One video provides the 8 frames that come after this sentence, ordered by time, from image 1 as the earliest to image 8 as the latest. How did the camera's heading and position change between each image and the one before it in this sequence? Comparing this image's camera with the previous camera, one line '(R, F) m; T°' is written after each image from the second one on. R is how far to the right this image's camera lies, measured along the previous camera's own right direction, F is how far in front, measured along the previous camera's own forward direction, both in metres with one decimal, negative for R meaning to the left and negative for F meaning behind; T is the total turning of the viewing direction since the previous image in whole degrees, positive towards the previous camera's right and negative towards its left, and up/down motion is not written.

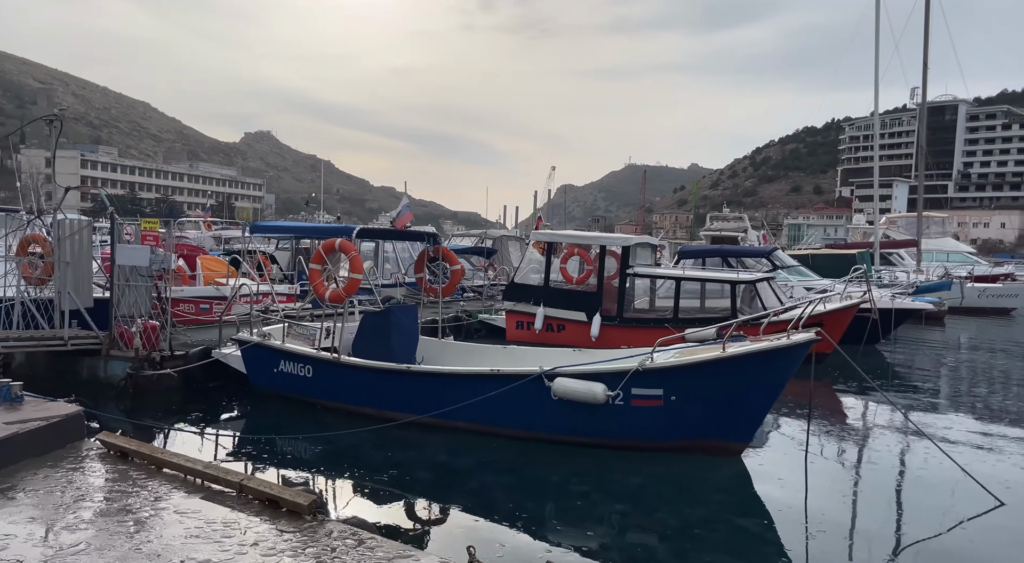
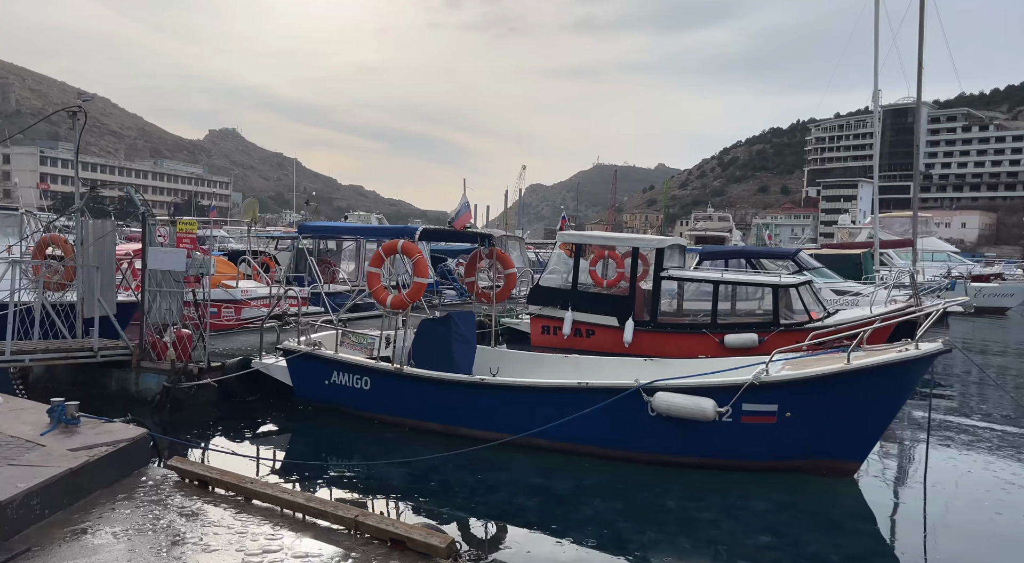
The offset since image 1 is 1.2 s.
(-1.0, +0.5) m; +2°
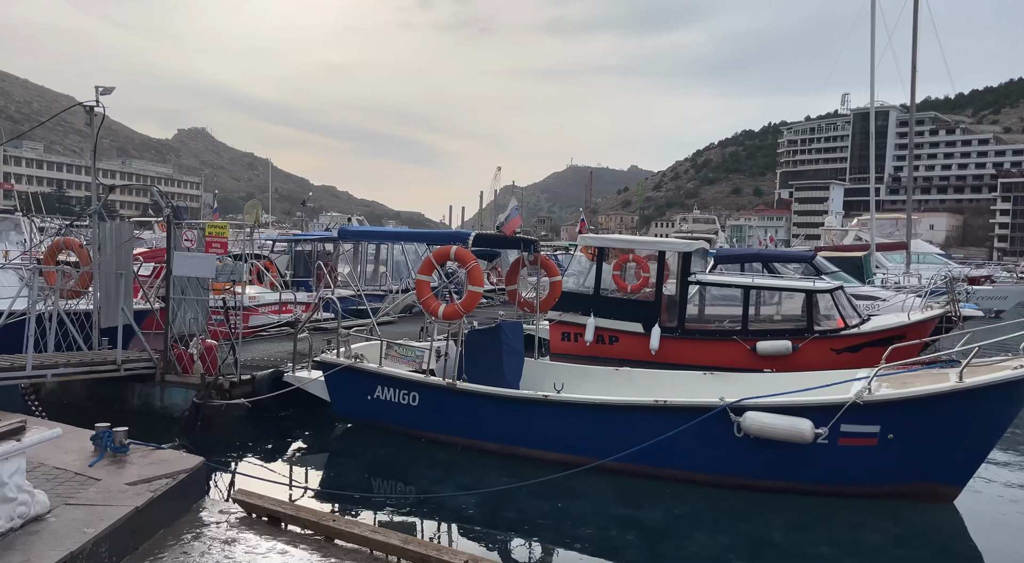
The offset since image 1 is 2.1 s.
(-0.8, +0.4) m; +1°
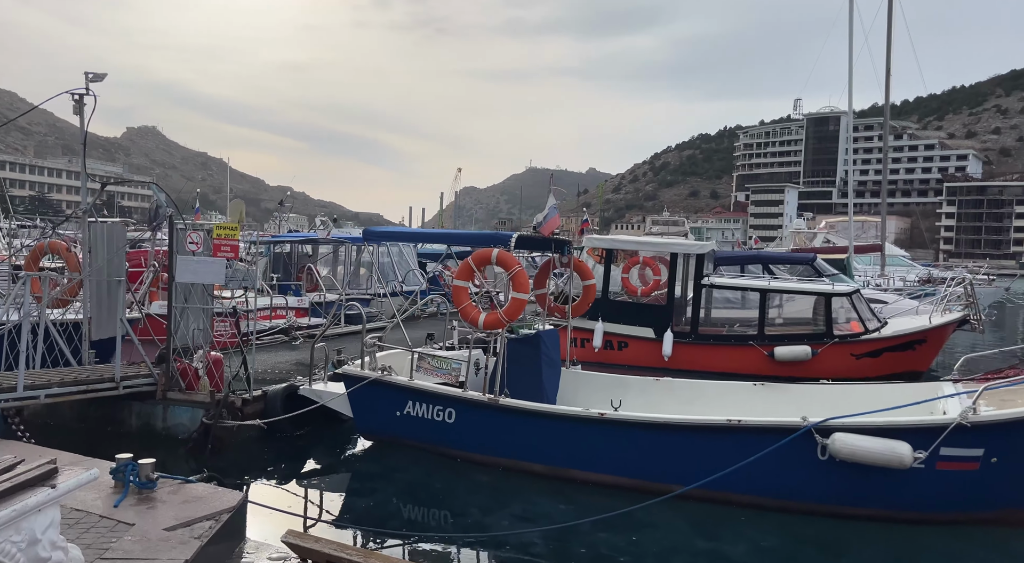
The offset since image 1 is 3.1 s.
(-0.7, +0.6) m; +3°
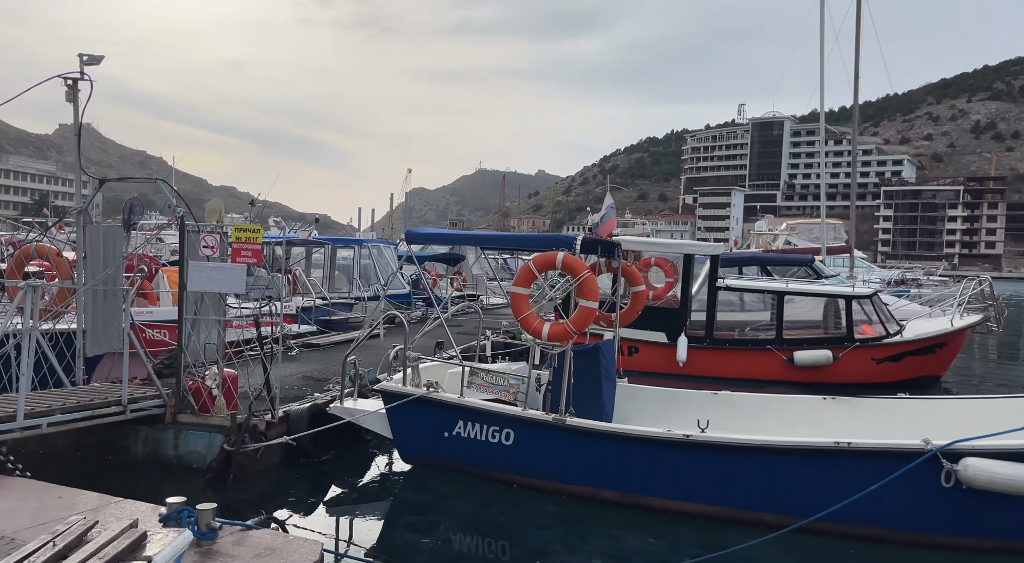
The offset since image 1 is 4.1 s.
(-0.9, +0.6) m; +3°
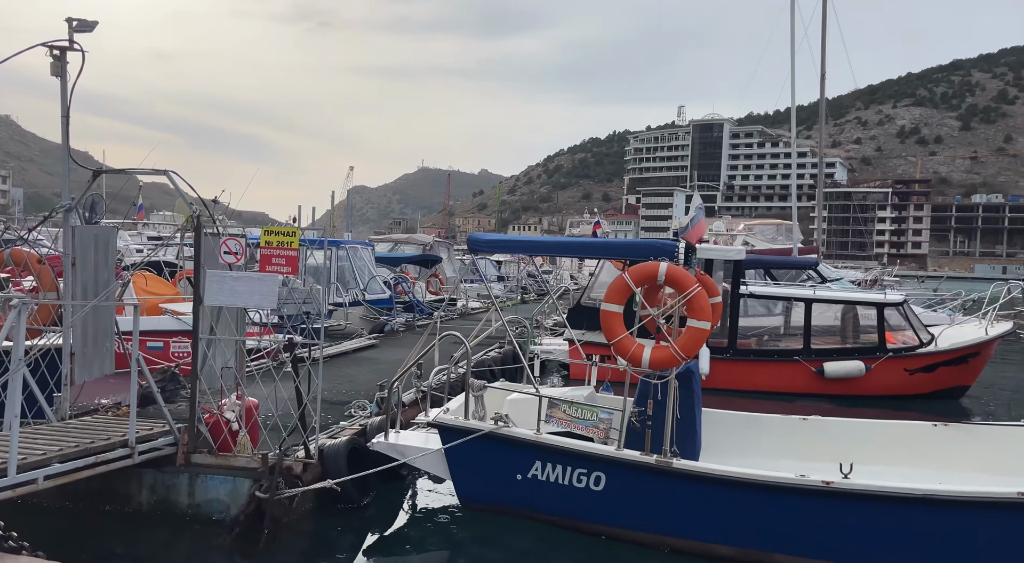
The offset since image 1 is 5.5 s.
(-1.0, +0.9) m; +4°
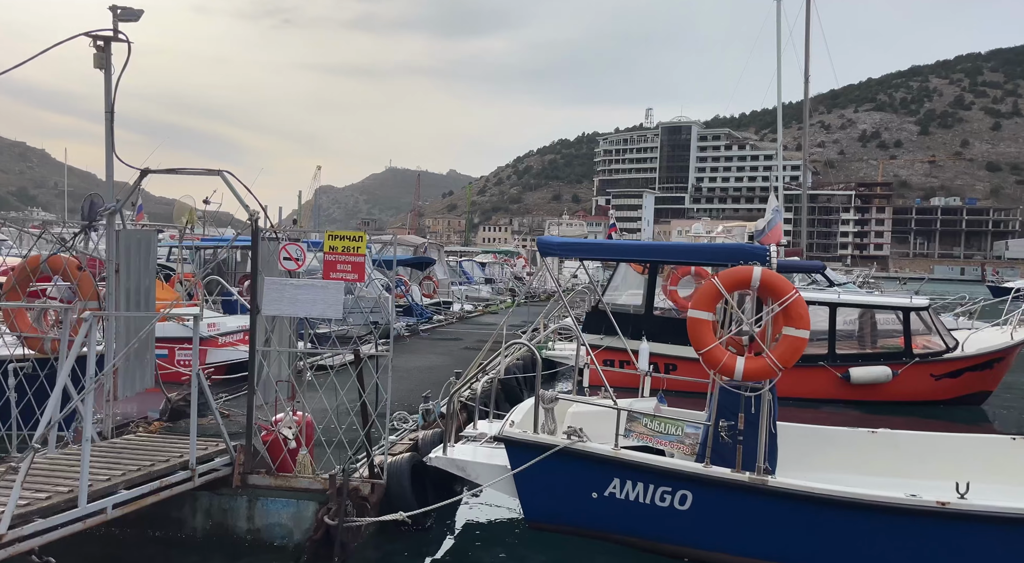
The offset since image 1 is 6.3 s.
(-0.8, +0.3) m; +2°
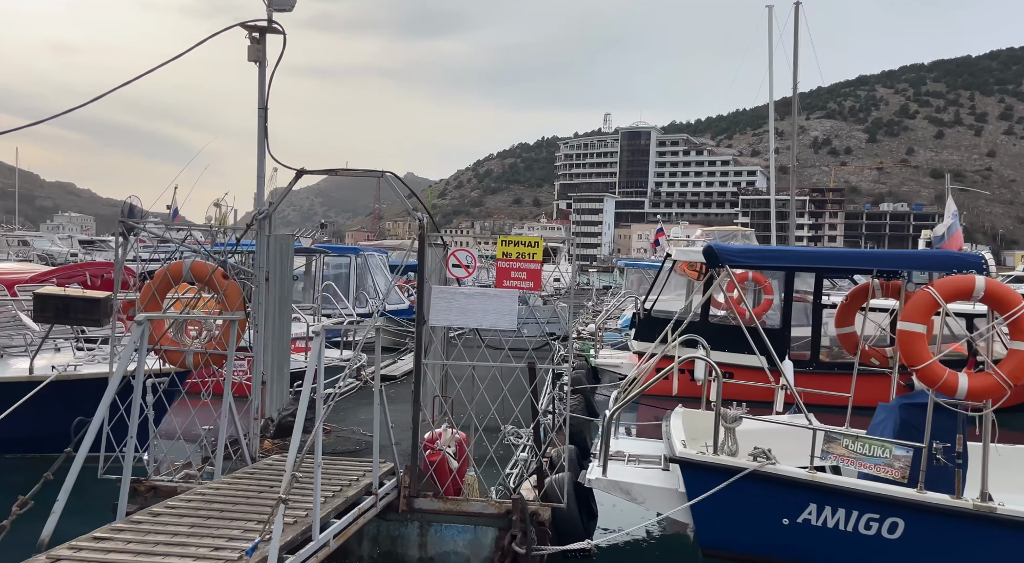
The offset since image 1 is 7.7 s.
(-1.5, +0.4) m; +2°
